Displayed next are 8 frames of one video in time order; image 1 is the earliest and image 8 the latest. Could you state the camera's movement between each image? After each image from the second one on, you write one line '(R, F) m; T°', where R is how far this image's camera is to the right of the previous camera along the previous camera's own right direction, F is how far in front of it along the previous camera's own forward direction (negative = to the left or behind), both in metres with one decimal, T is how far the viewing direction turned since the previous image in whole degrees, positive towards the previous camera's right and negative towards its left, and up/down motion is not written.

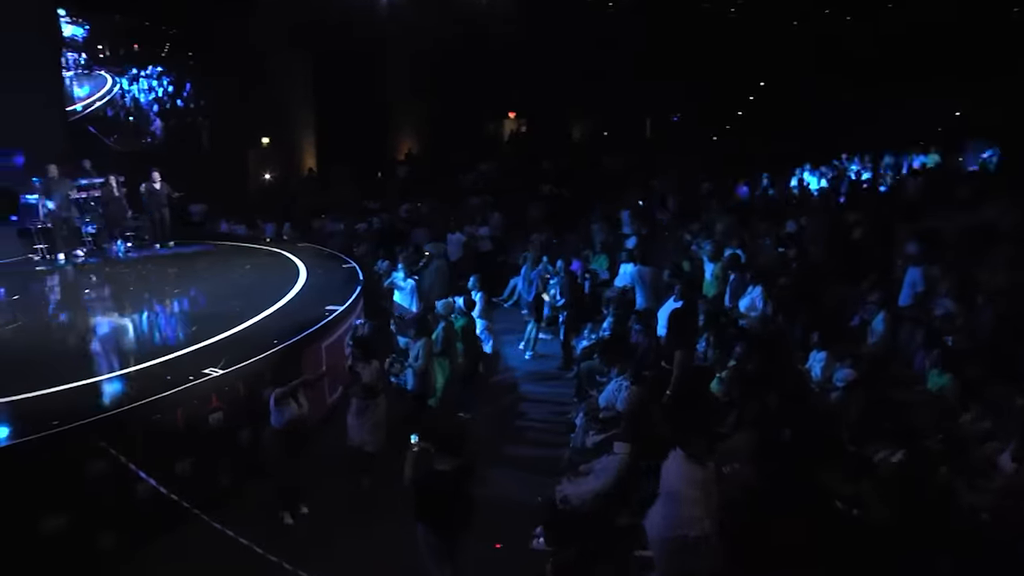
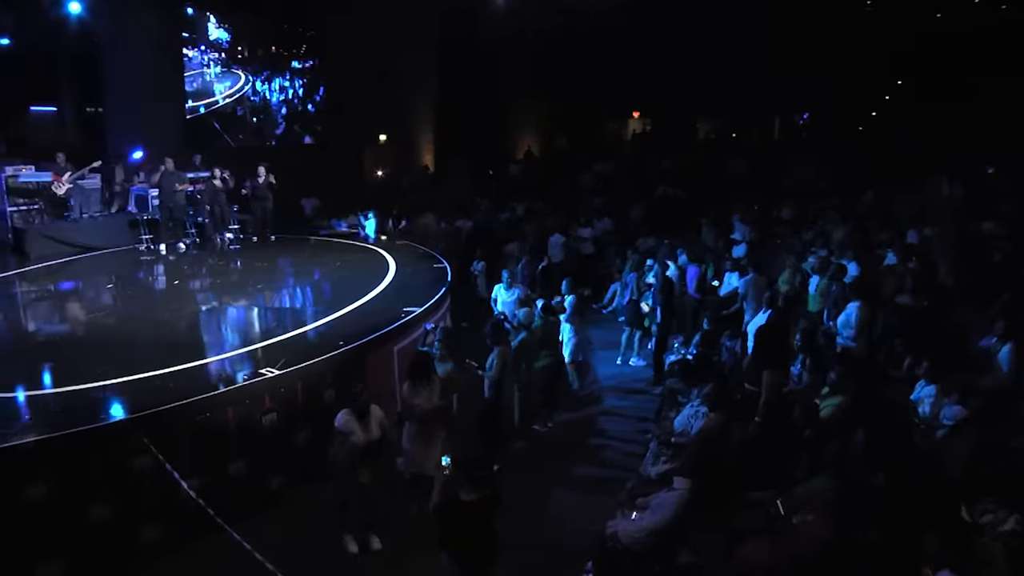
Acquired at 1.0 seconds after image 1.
(+0.3, +0.5) m; -8°
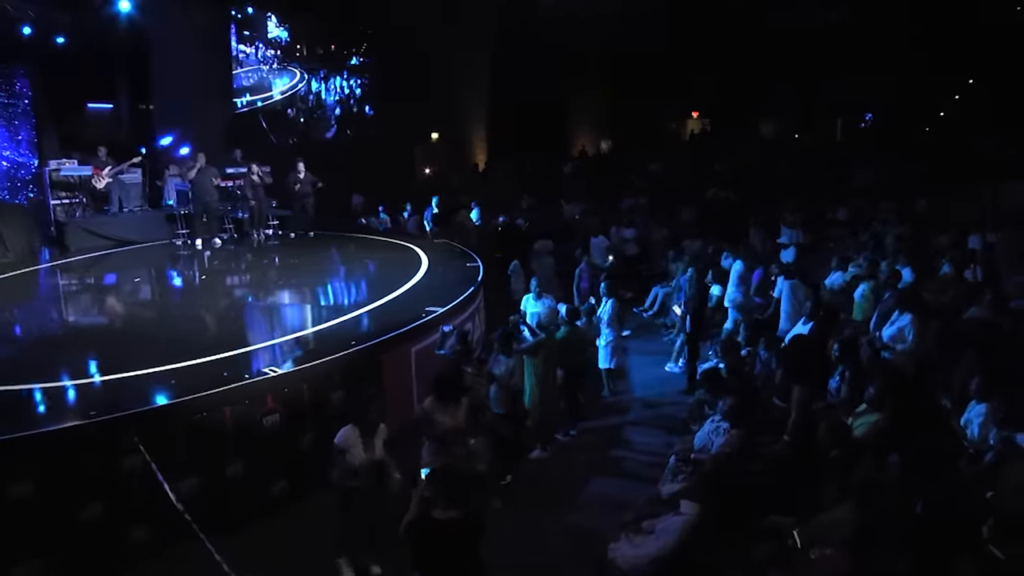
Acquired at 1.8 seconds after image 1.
(+0.3, +0.4) m; -4°
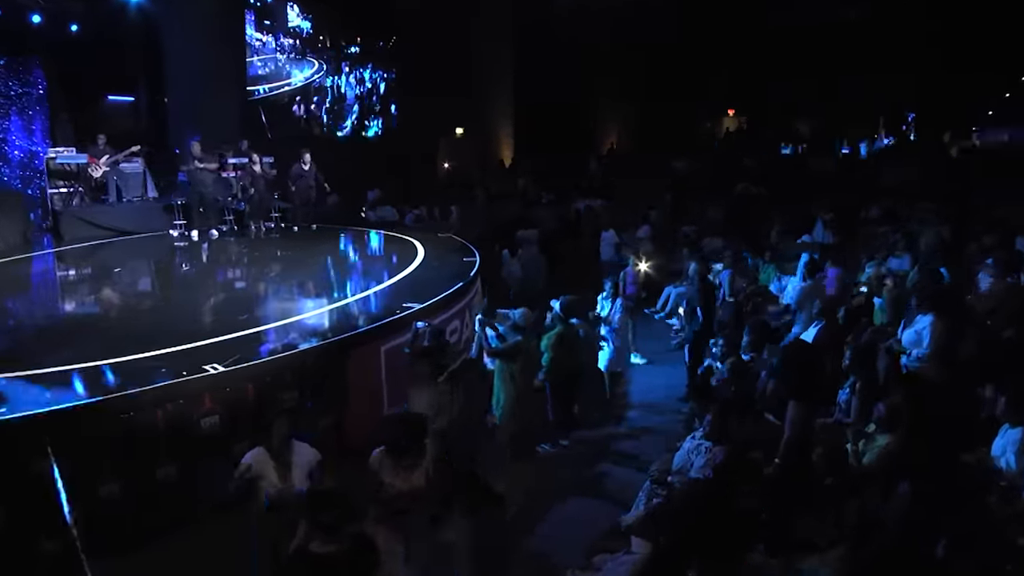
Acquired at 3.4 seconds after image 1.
(+0.4, +0.7) m; -3°
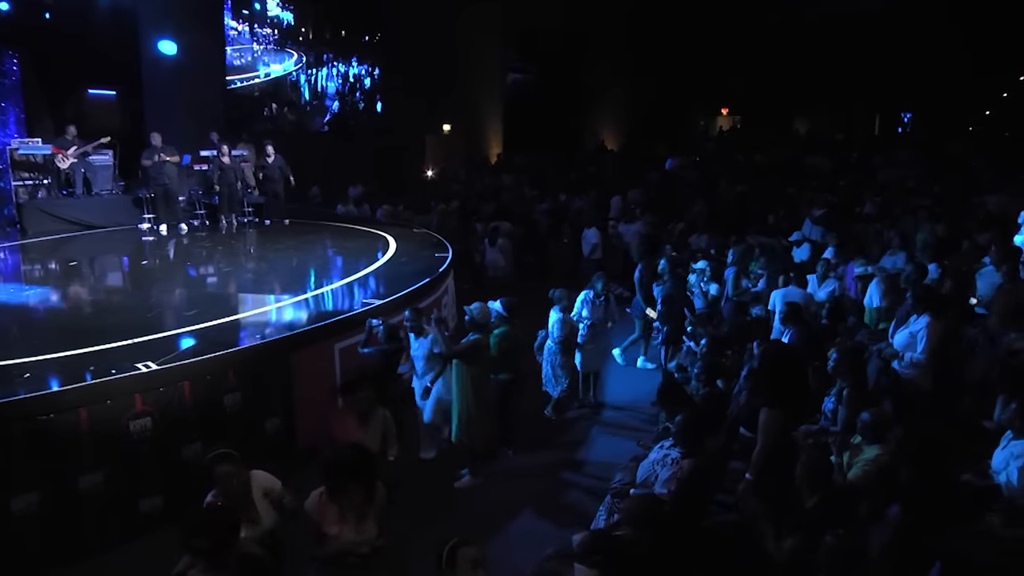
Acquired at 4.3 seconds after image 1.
(+0.2, +0.4) m; 0°
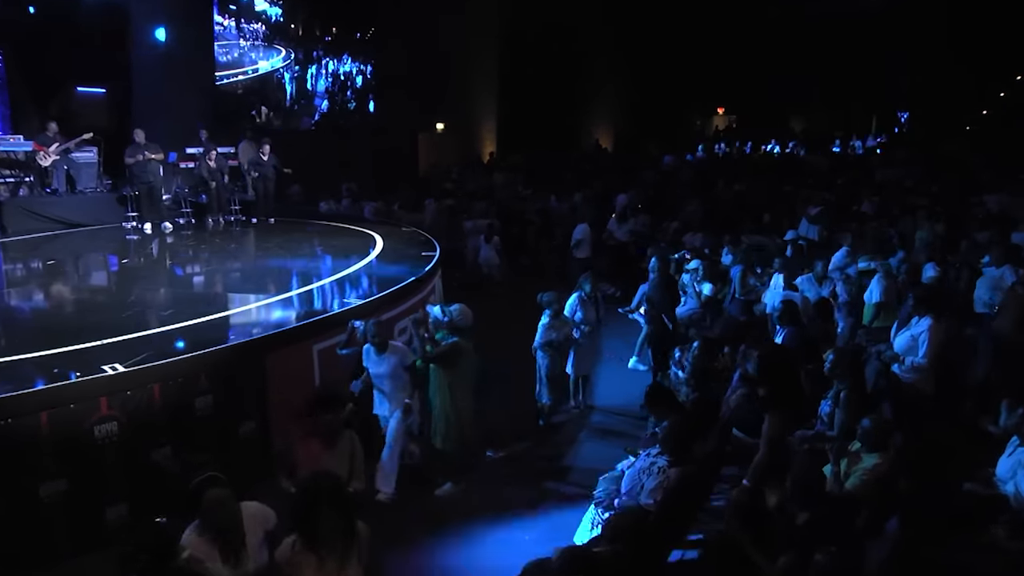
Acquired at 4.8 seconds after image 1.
(+0.1, +0.2) m; 0°
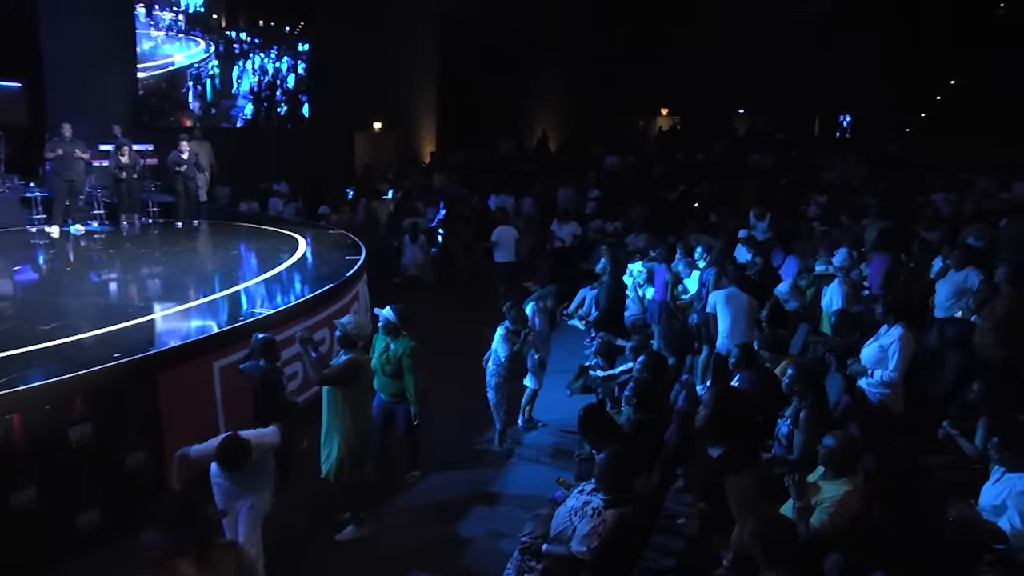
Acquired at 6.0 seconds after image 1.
(+0.1, +0.5) m; +3°
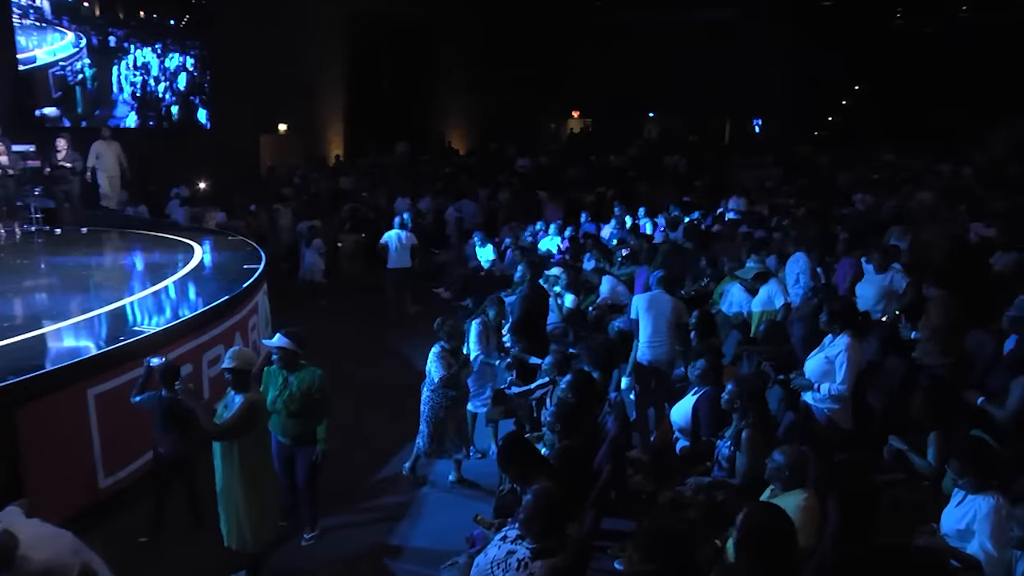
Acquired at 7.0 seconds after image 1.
(0.0, +0.4) m; +5°
